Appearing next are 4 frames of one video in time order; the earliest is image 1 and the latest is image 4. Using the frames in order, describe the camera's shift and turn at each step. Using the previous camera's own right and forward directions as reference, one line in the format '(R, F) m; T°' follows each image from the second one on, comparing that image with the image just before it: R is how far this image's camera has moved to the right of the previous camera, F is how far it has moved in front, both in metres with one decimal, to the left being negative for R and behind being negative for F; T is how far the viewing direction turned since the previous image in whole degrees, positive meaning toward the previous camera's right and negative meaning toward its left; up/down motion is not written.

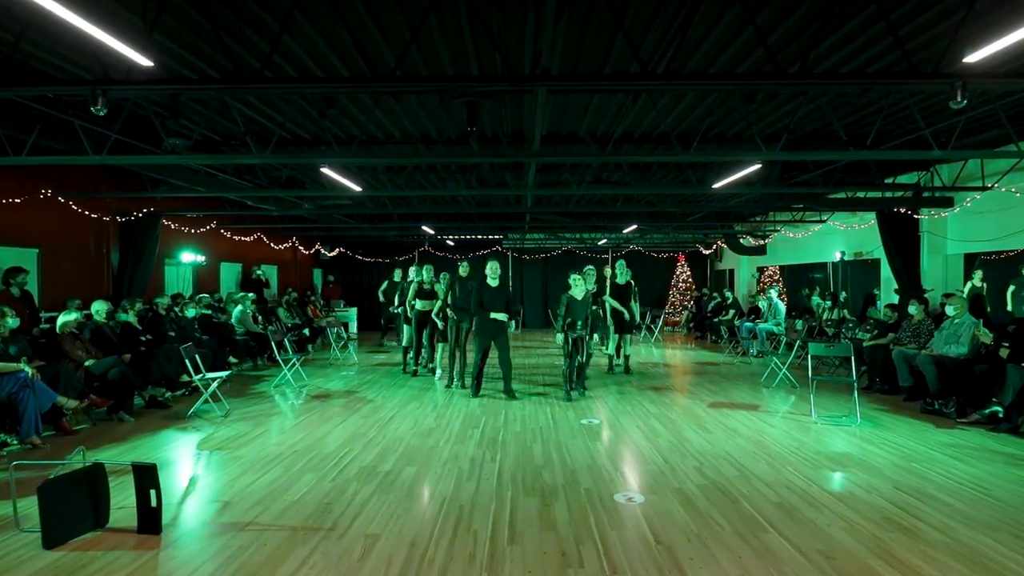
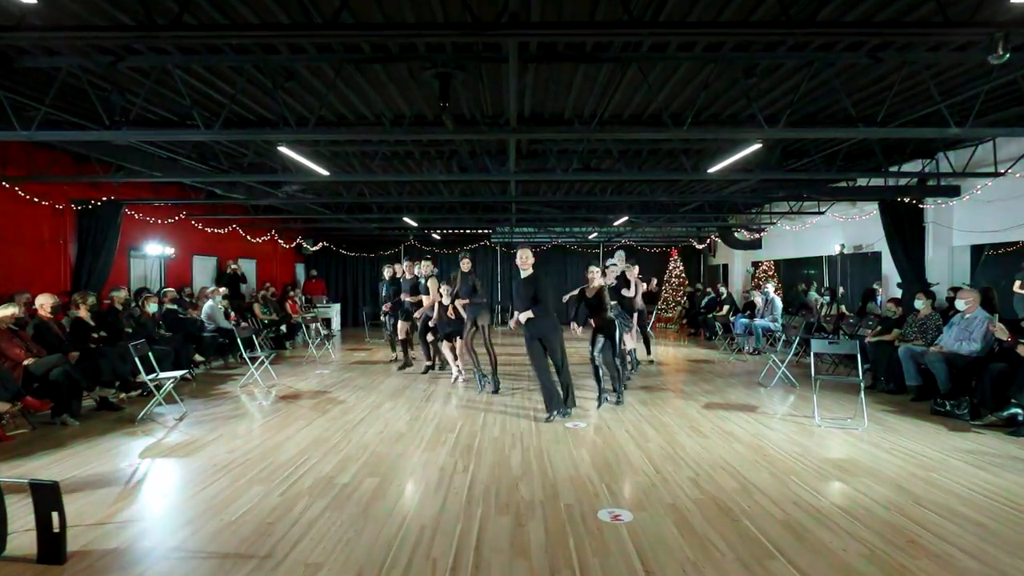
(+0.1, +0.5) m; +1°
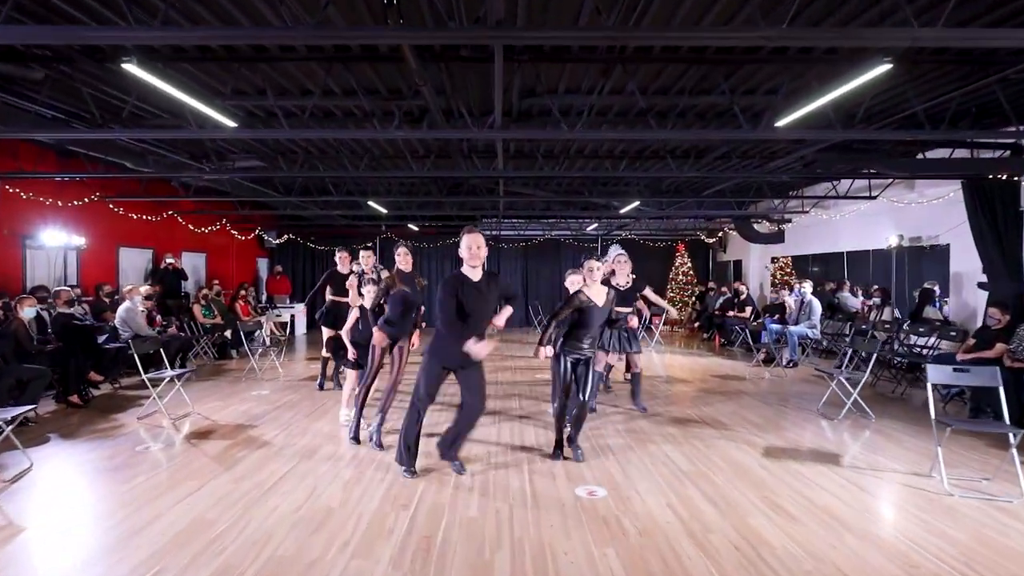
(0.0, +2.0) m; +1°
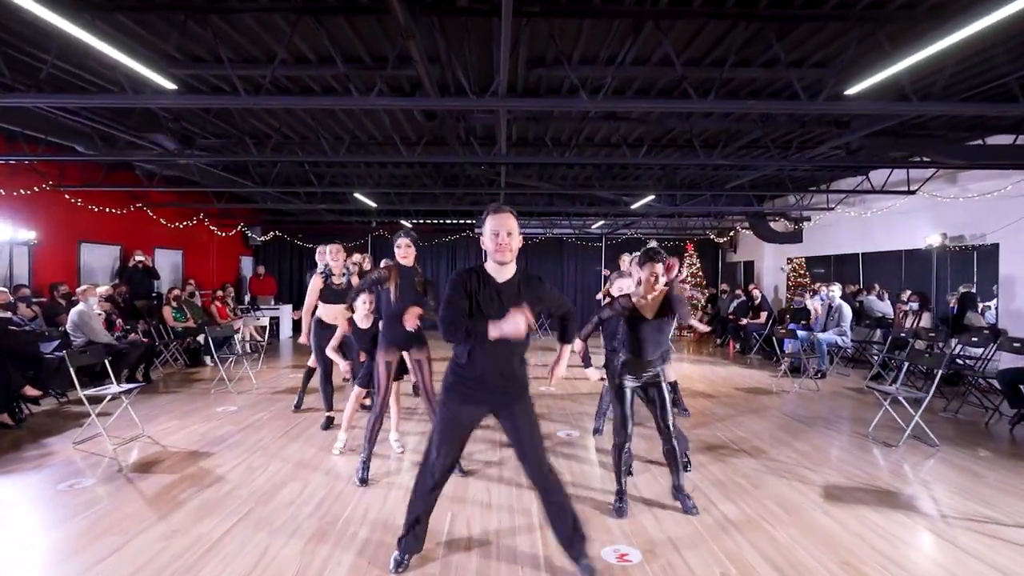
(-0.1, +0.9) m; 0°
